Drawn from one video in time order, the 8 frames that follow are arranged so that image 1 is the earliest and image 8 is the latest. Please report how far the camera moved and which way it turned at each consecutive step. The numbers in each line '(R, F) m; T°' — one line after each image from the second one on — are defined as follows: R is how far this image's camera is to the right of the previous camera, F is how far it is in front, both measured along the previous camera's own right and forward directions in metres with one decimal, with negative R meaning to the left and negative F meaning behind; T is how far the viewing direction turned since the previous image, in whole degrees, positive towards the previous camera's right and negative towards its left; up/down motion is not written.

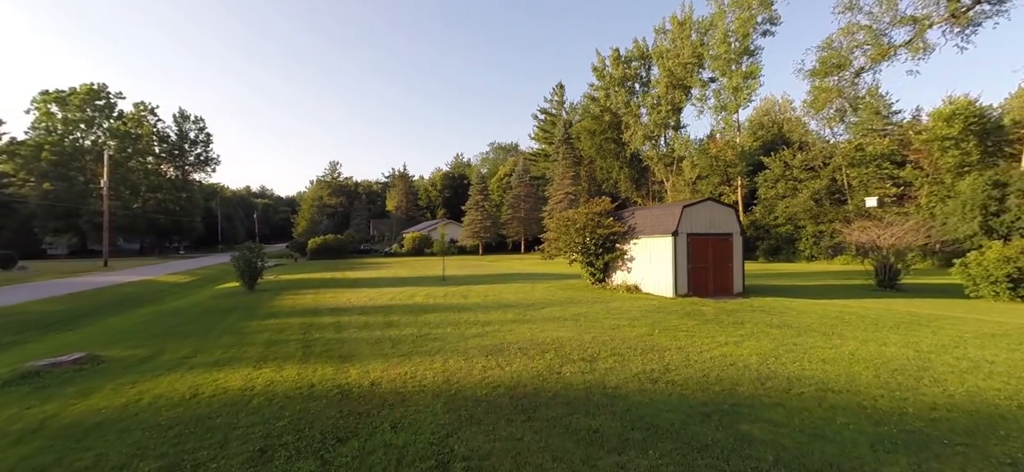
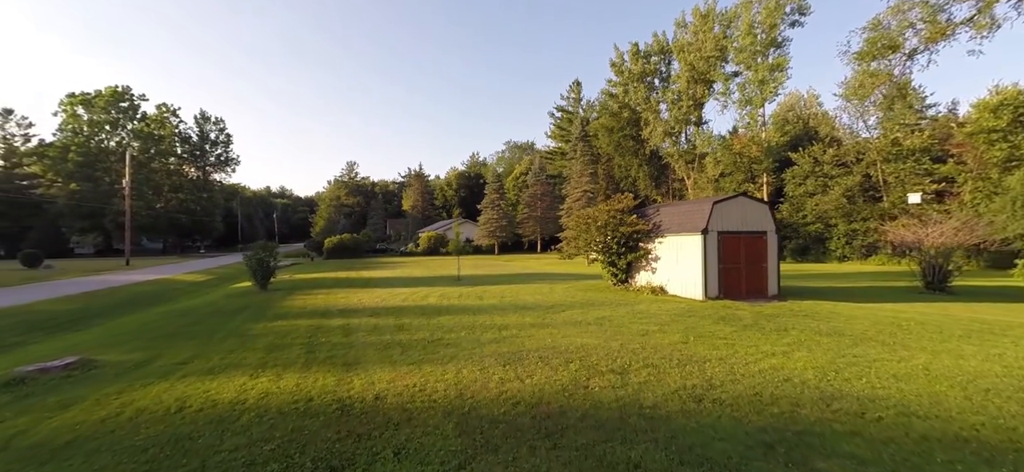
(-0.1, +0.7) m; -2°
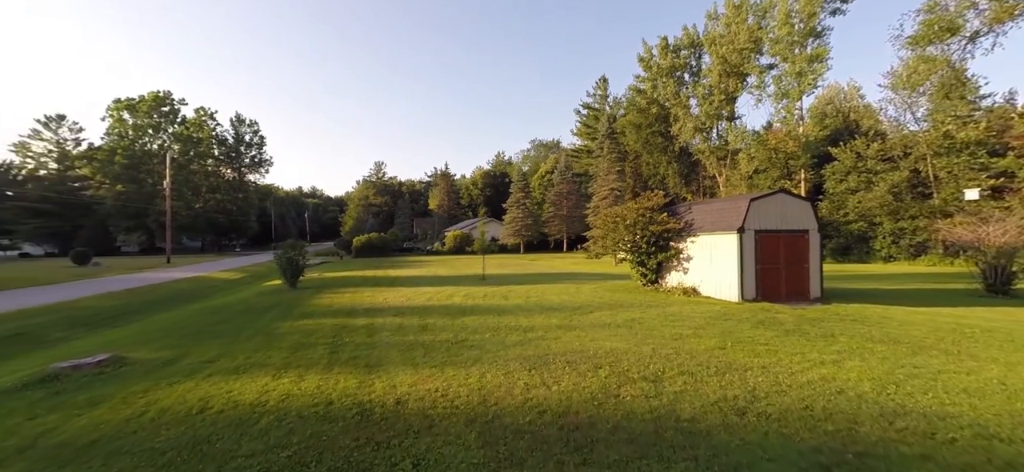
(0.0, +0.3) m; -3°
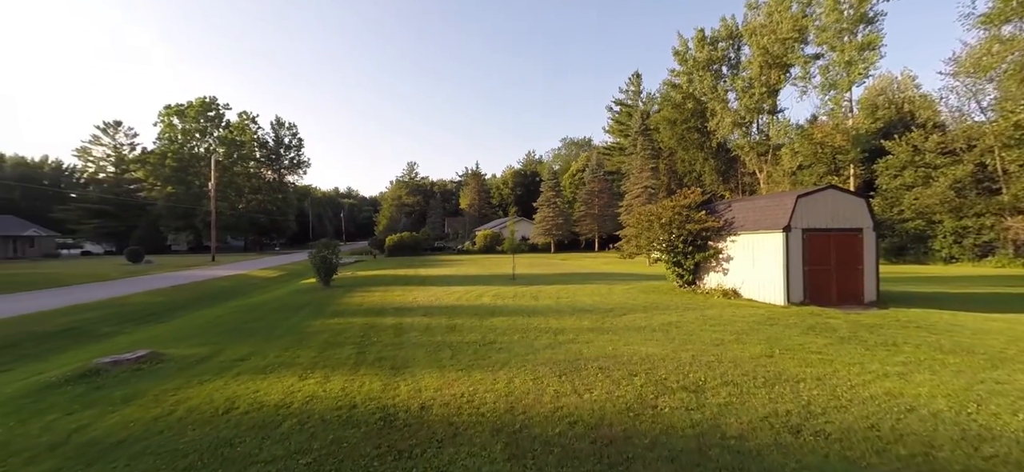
(0.0, +0.3) m; -4°
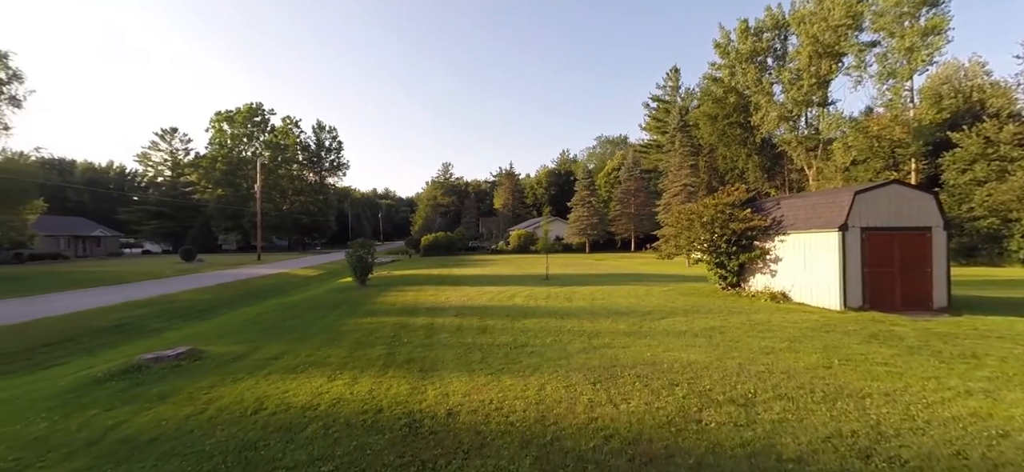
(0.0, +0.3) m; -5°
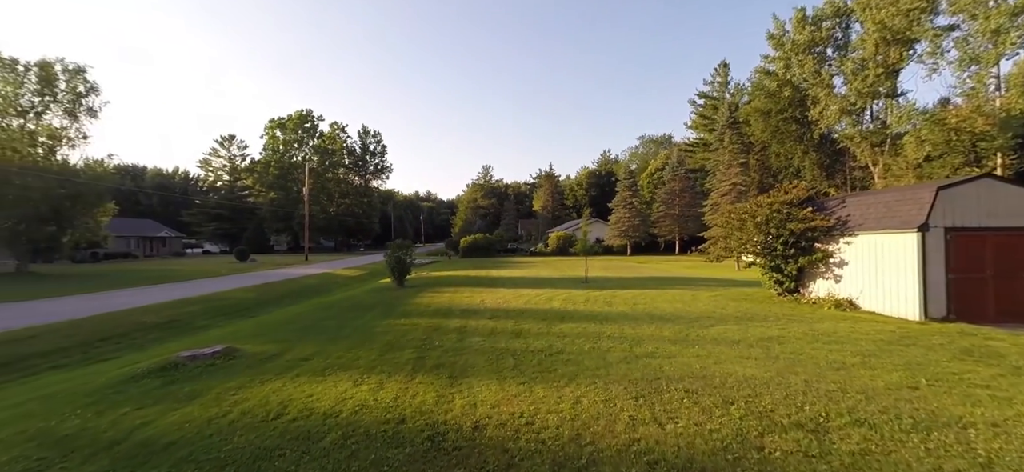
(+0.1, +0.4) m; -5°
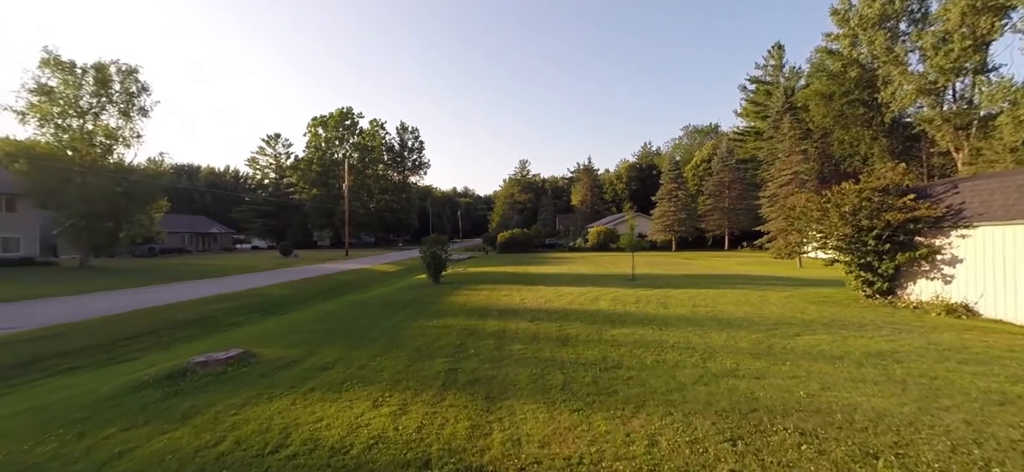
(-0.2, +1.1) m; -5°
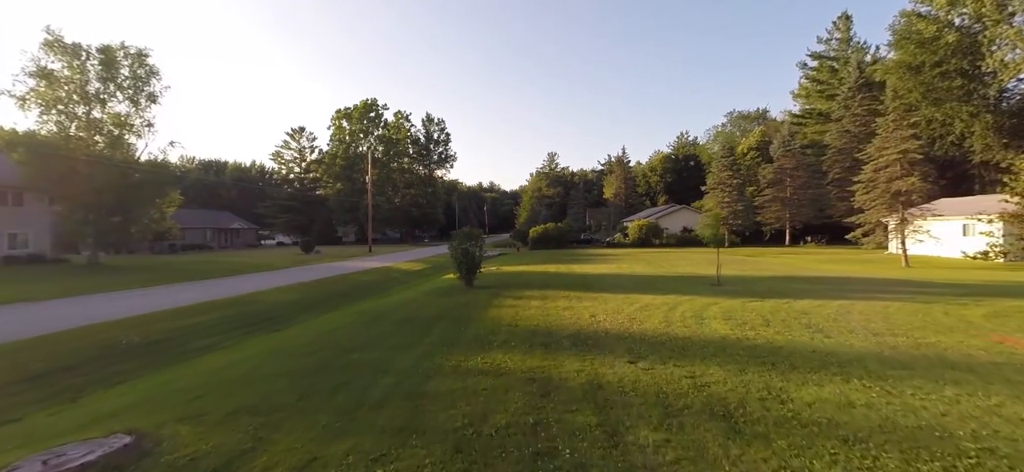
(-0.9, +3.4) m; -3°
